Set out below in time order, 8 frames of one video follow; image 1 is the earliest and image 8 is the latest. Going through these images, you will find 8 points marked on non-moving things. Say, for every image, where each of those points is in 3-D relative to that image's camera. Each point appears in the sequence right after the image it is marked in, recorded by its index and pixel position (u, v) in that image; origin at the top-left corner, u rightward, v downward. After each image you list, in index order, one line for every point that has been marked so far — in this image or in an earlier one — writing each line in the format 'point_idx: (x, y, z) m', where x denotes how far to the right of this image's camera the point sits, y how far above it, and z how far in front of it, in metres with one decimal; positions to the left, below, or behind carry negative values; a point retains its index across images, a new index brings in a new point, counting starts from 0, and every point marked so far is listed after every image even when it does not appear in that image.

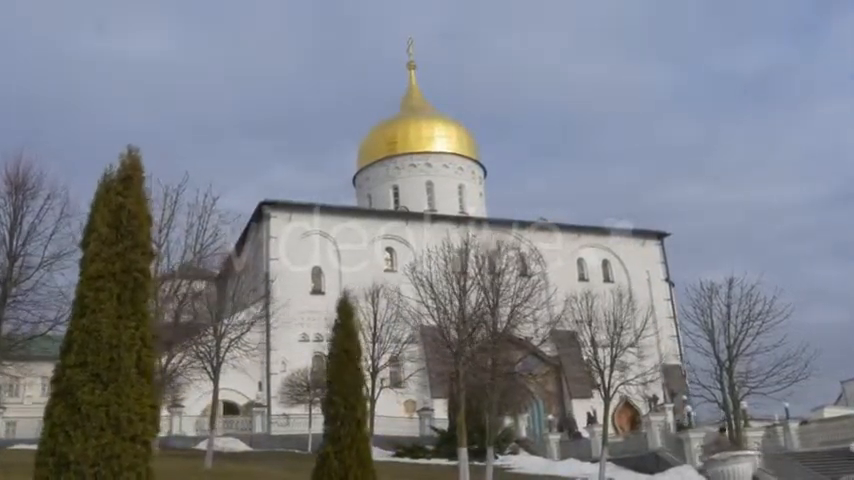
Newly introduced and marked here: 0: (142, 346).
0: (-2.5, -0.9, +8.0) m
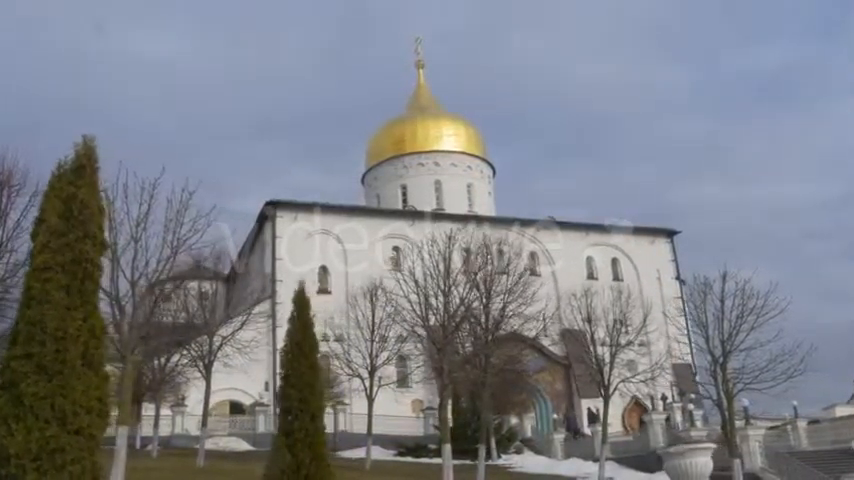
0: (-2.9, -0.9, +7.9) m
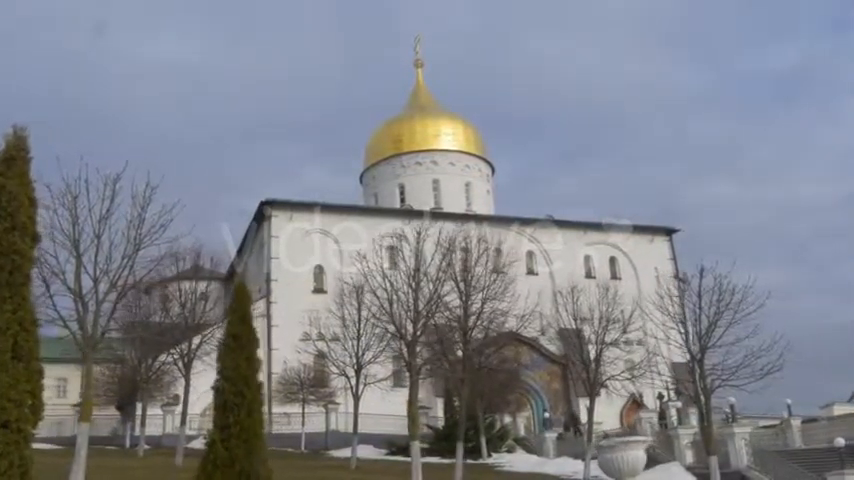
0: (-3.5, -0.8, +7.7) m
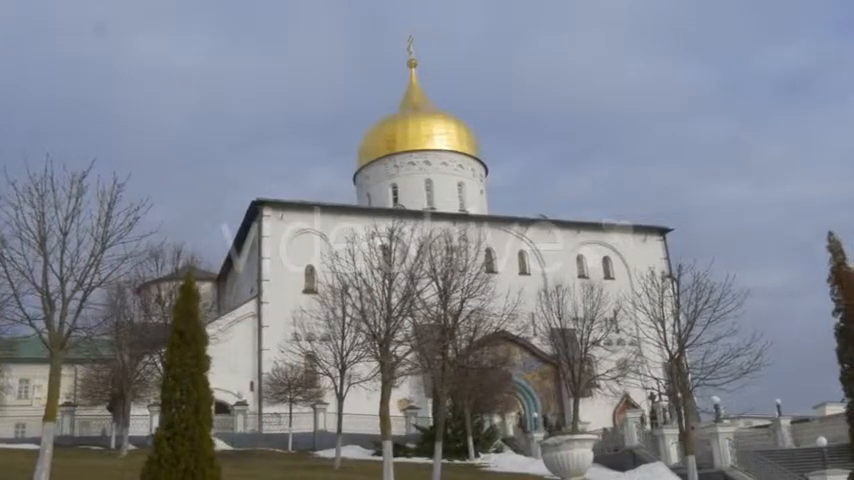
0: (-3.9, -0.7, +7.6) m
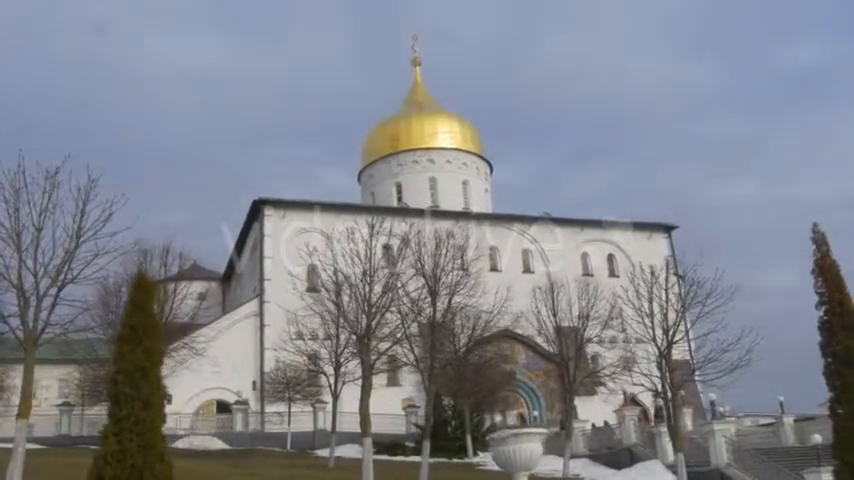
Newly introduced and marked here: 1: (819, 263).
0: (-4.4, -0.7, +7.5) m
1: (+5.3, -0.3, +12.1) m
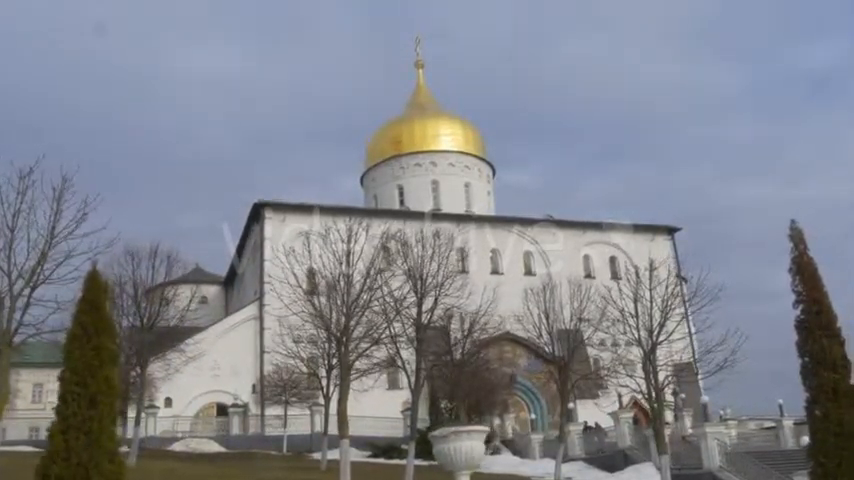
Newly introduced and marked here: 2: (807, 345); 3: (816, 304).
0: (-4.8, -0.7, +7.4) m
1: (+4.9, -0.3, +11.9) m
2: (+4.9, -1.3, +11.5) m
3: (+5.0, -0.8, +11.6) m
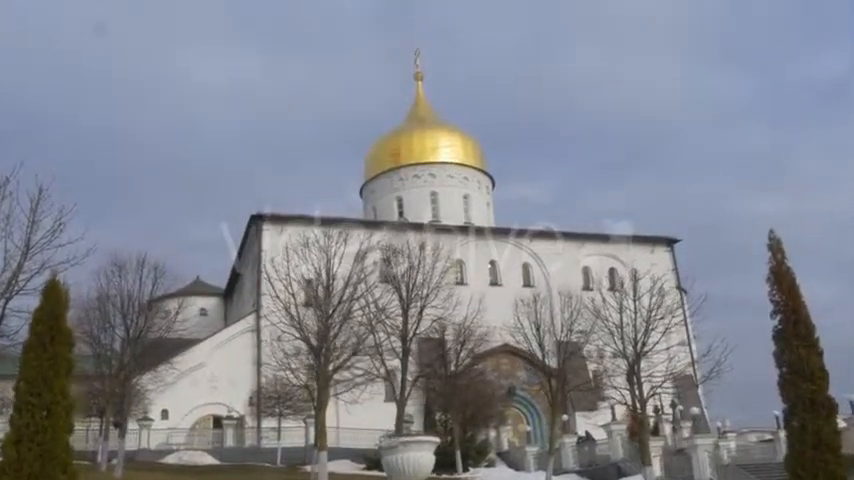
0: (-5.1, -0.7, +7.4) m
1: (+4.6, -0.4, +11.8) m
2: (+4.5, -1.5, +11.4) m
3: (+4.7, -0.9, +11.5) m
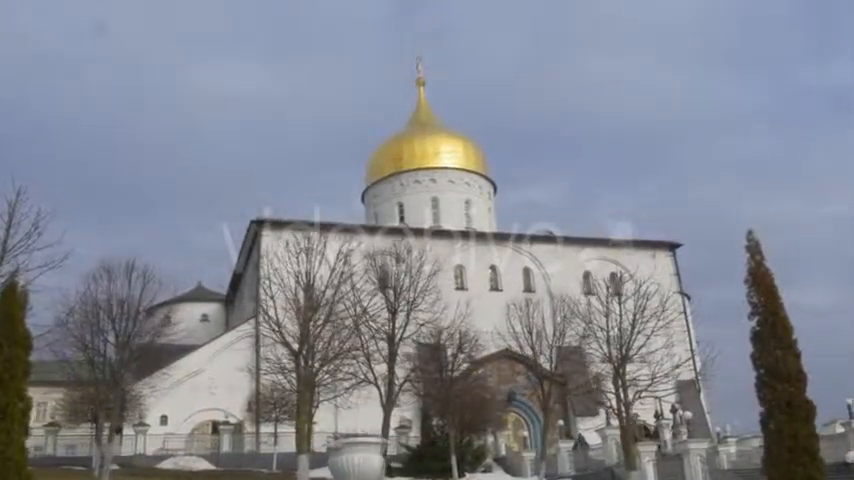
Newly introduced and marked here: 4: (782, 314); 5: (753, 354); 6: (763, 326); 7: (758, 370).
0: (-5.5, -0.7, +7.4) m
1: (+4.2, -0.4, +11.7) m
2: (+4.2, -1.5, +11.2) m
3: (+4.4, -1.0, +11.4) m
4: (+4.5, -0.9, +11.4) m
5: (+4.2, -1.4, +11.4) m
6: (+4.3, -1.1, +11.4) m
7: (+4.2, -1.6, +11.3) m
